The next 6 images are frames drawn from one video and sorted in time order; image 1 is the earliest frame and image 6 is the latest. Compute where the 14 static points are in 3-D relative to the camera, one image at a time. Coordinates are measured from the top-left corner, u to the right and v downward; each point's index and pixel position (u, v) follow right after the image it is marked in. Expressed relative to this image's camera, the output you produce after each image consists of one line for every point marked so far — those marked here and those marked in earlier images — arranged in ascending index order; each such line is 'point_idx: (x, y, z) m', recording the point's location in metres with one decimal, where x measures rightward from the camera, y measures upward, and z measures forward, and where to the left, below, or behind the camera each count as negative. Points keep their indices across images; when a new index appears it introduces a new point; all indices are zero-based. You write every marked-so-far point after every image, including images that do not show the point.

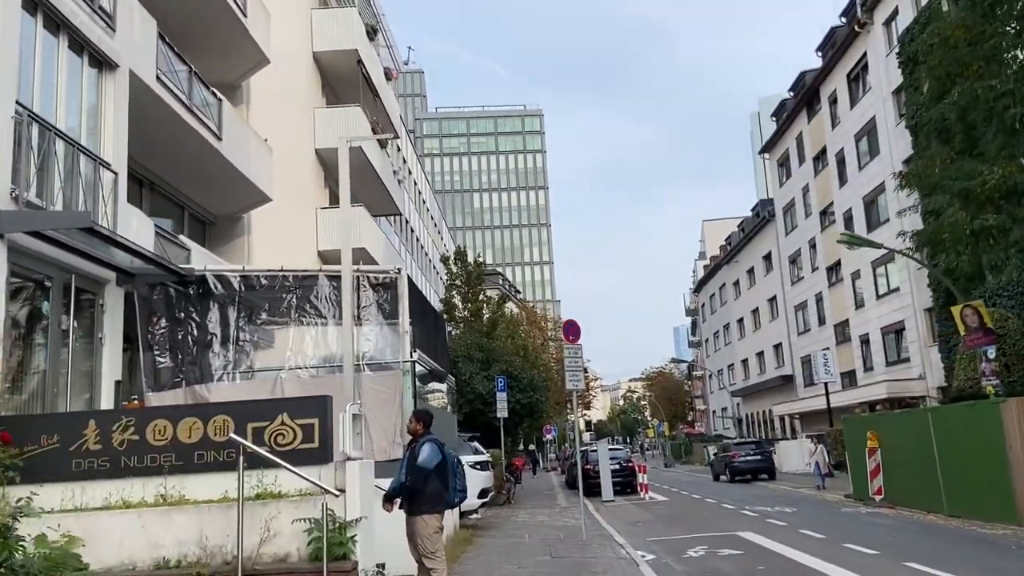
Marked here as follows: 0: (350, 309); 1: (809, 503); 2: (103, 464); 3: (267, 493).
0: (-1.7, -0.2, +8.4) m
1: (+7.1, -5.1, +19.7) m
2: (-3.5, -1.5, +7.0) m
3: (-2.0, -1.7, +6.8) m
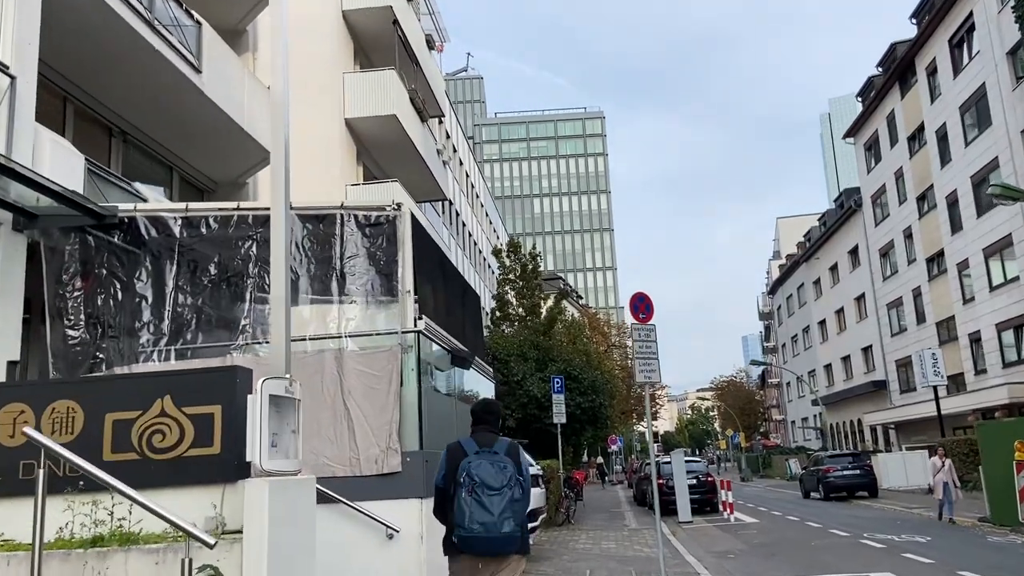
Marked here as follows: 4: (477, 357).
0: (-1.4, +0.3, +5.5) m
1: (+8.2, -4.7, +15.9) m
2: (-3.3, -1.0, +4.2) m
3: (-1.9, -1.2, +3.9) m
4: (-0.5, -0.9, +10.8) m
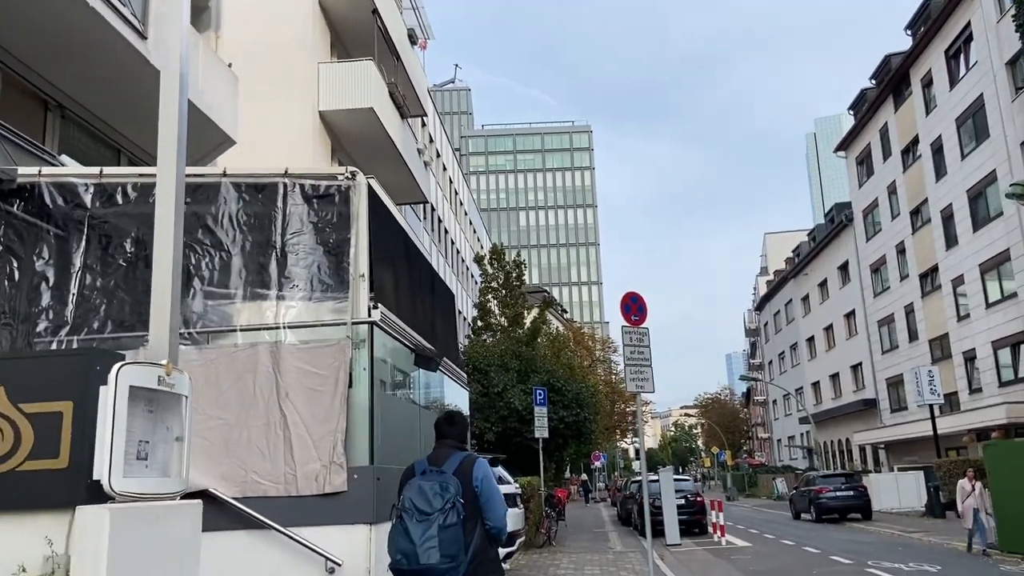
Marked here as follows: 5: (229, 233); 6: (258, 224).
0: (-1.5, +0.4, +4.4) m
1: (+7.8, -4.9, +14.9) m
2: (-3.4, -0.8, +3.0) m
3: (-2.0, -1.0, +2.7) m
4: (-0.7, -0.8, +9.6) m
5: (-2.1, +0.4, +6.1) m
6: (-1.9, +0.5, +6.1) m
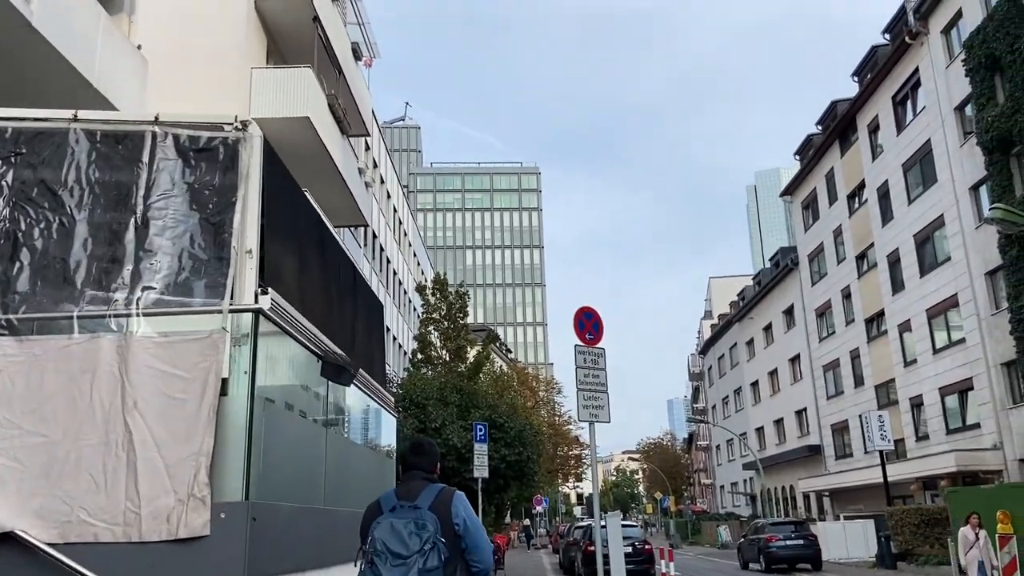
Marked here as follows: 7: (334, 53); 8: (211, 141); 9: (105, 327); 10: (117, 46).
0: (-1.8, +0.6, +3.0) m
1: (+6.7, -5.5, +13.8) m
2: (-3.6, -0.5, +1.5) m
3: (-2.2, -0.7, +1.3) m
4: (-1.4, -0.9, +8.2) m
5: (-2.5, +0.5, +4.7) m
6: (-2.3, +0.6, +4.8) m
7: (-4.2, +5.5, +19.3) m
8: (-1.7, +0.8, +4.8) m
9: (-2.2, -0.2, +4.4) m
10: (-5.0, +3.1, +10.6) m
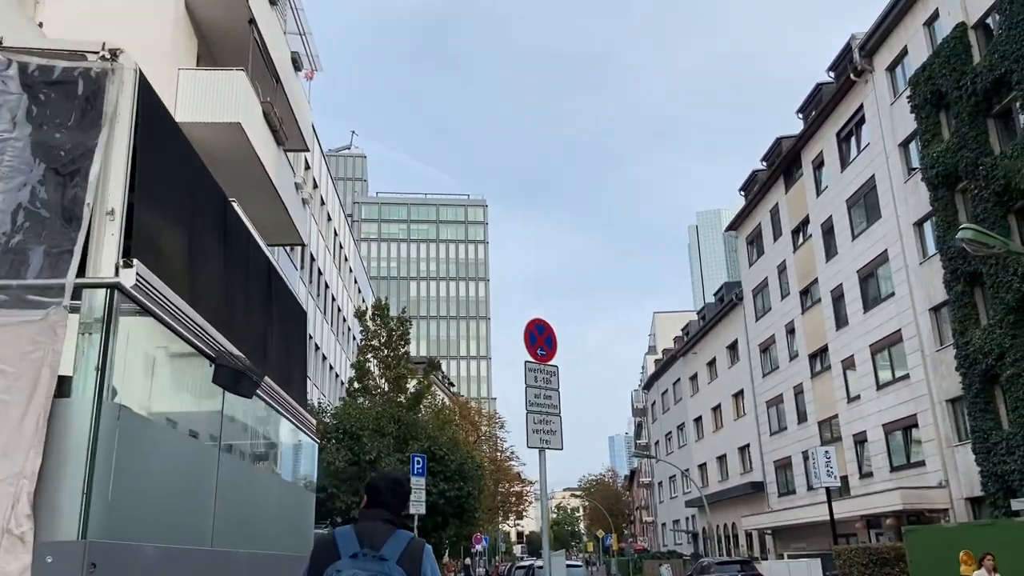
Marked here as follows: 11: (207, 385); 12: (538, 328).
0: (-1.9, +0.8, +1.9) m
1: (+5.7, -5.9, +13.0) m
2: (-3.7, -0.2, +0.2) m
3: (-2.2, -0.4, +0.1) m
4: (-1.9, -1.0, +7.1) m
5: (-2.7, +0.7, +3.6) m
6: (-2.5, +0.7, +3.7) m
7: (-5.3, +5.1, +18.2) m
8: (-2.0, +1.0, +3.8) m
9: (-2.4, -0.1, +3.3) m
10: (-5.6, +3.1, +9.4) m
11: (-1.7, -0.7, +5.0) m
12: (+0.3, -0.4, +7.7) m
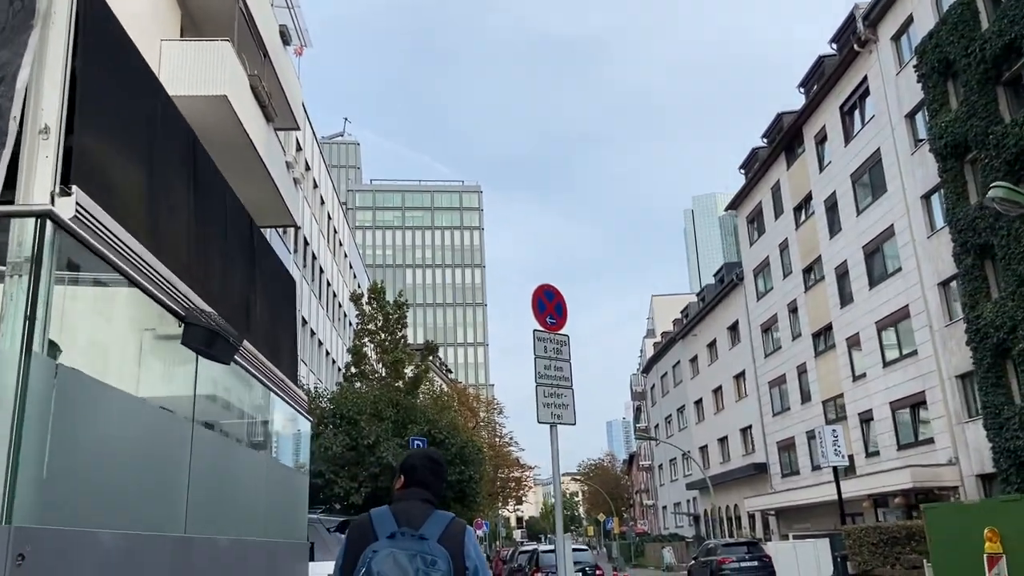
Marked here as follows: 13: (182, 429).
0: (-1.9, +1.0, +1.3) m
1: (+5.8, -5.4, +12.6) m
2: (-3.6, 0.0, -0.4) m
3: (-2.1, -0.2, -0.5) m
4: (-1.8, -0.7, +6.5) m
5: (-2.6, +0.9, +2.9) m
6: (-2.4, +0.9, +3.0) m
7: (-5.4, +5.5, +17.5) m
8: (-1.9, +1.2, +3.2) m
9: (-2.3, +0.1, +2.7) m
10: (-5.6, +3.3, +8.7) m
11: (-1.7, -0.4, +4.4) m
12: (+0.3, -0.1, +7.1) m
13: (-1.6, -0.8, +4.3) m
